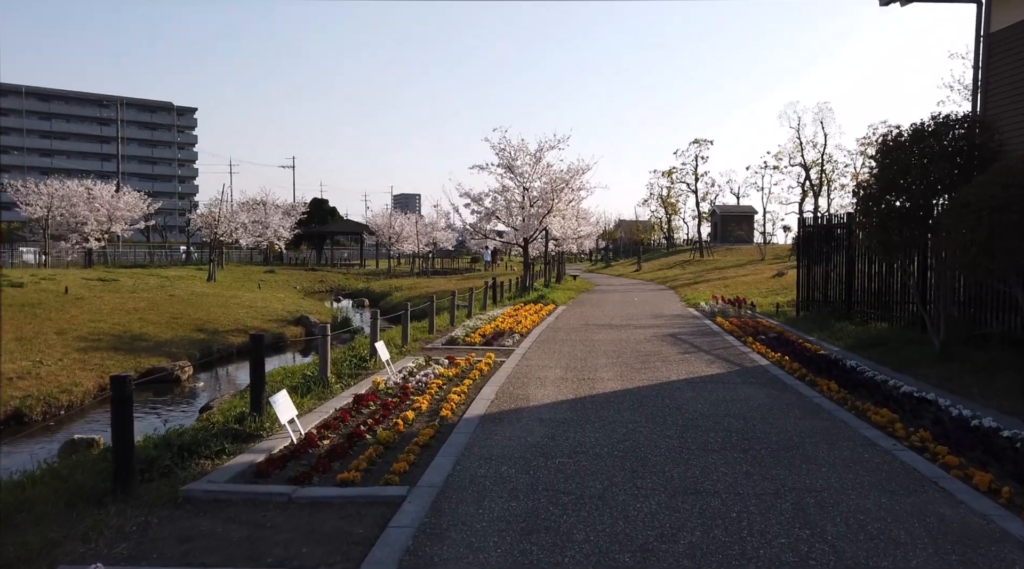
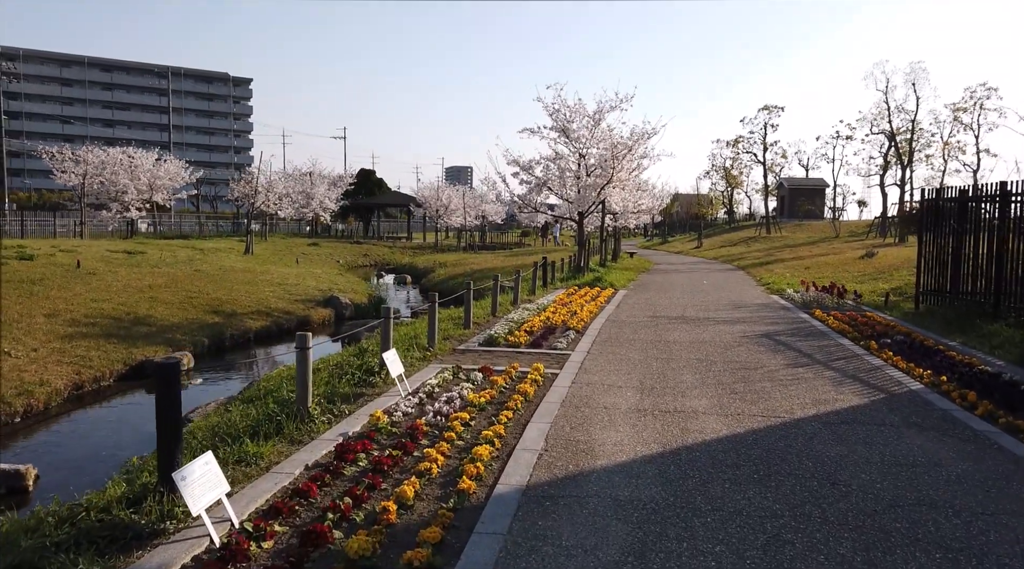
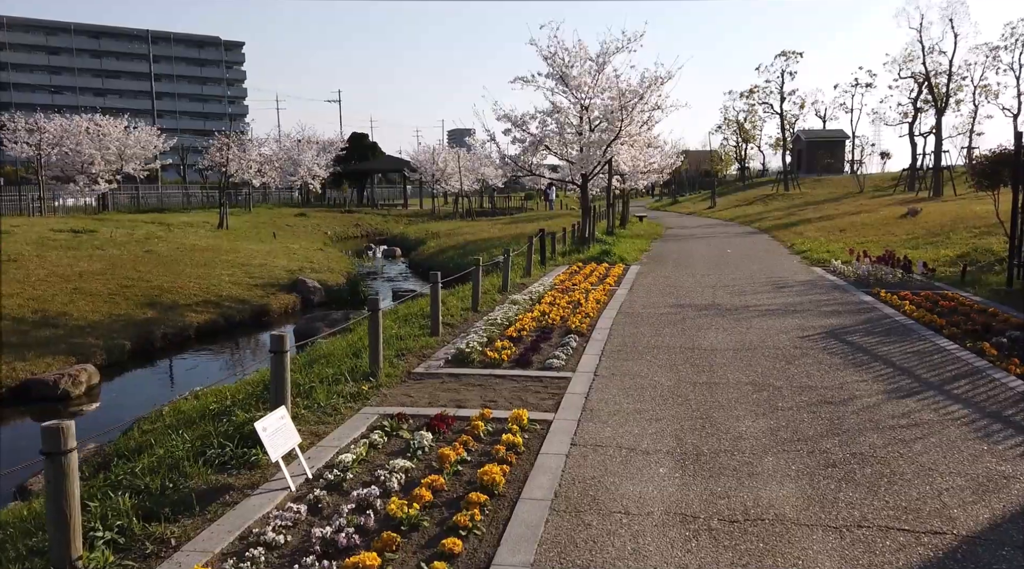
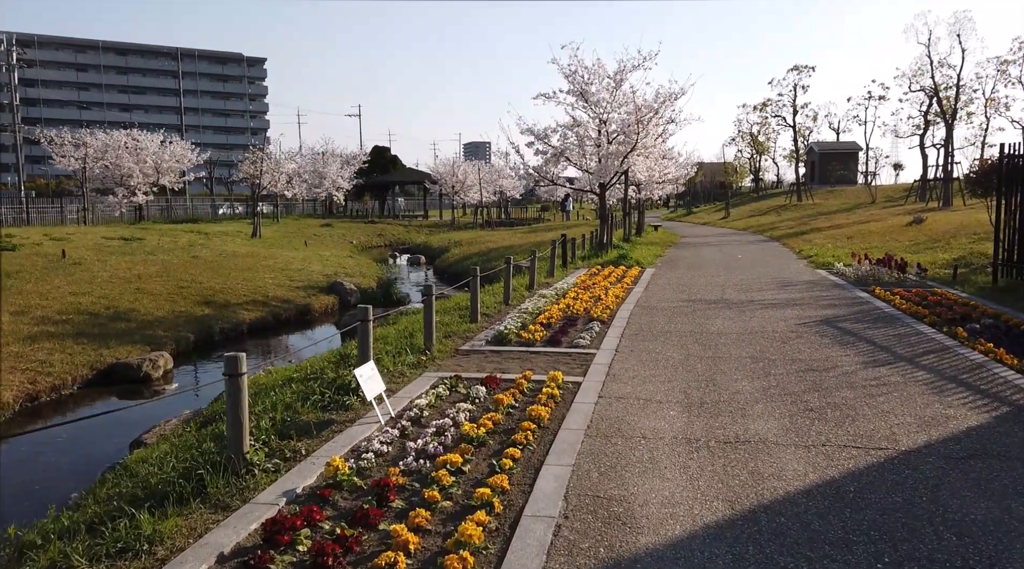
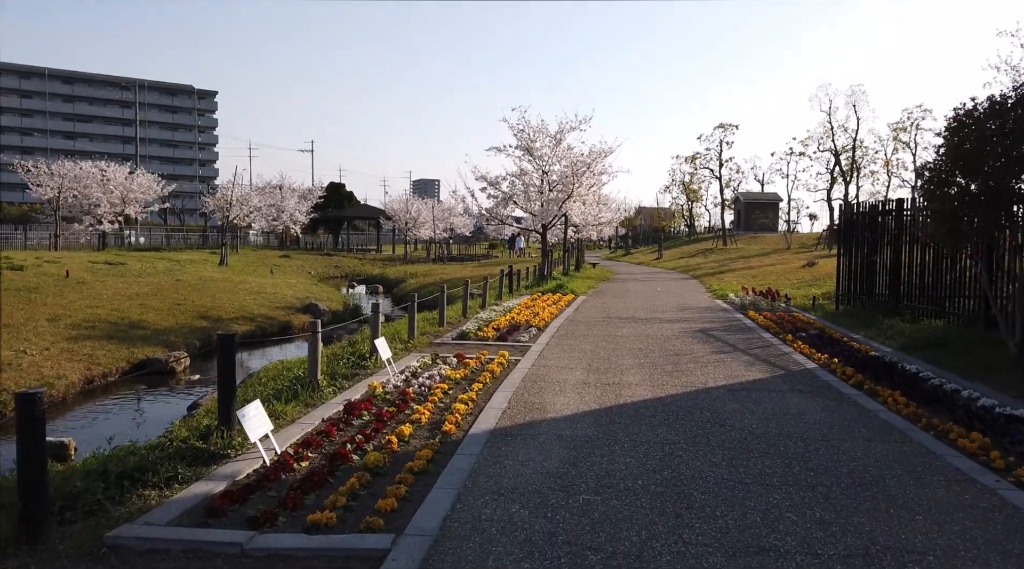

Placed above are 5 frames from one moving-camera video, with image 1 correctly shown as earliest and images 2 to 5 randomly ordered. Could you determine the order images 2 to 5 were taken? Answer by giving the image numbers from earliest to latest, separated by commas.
5, 2, 4, 3
